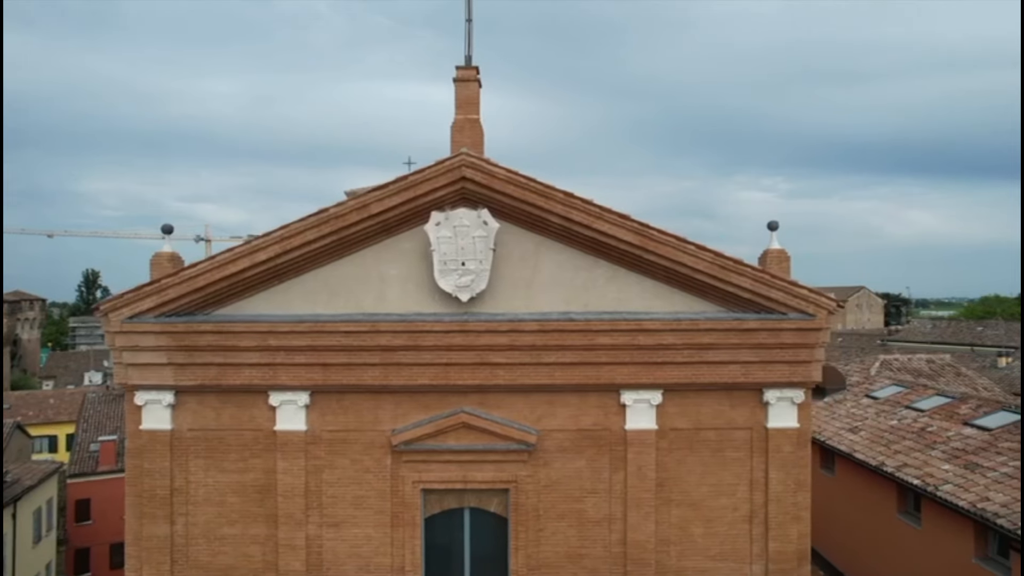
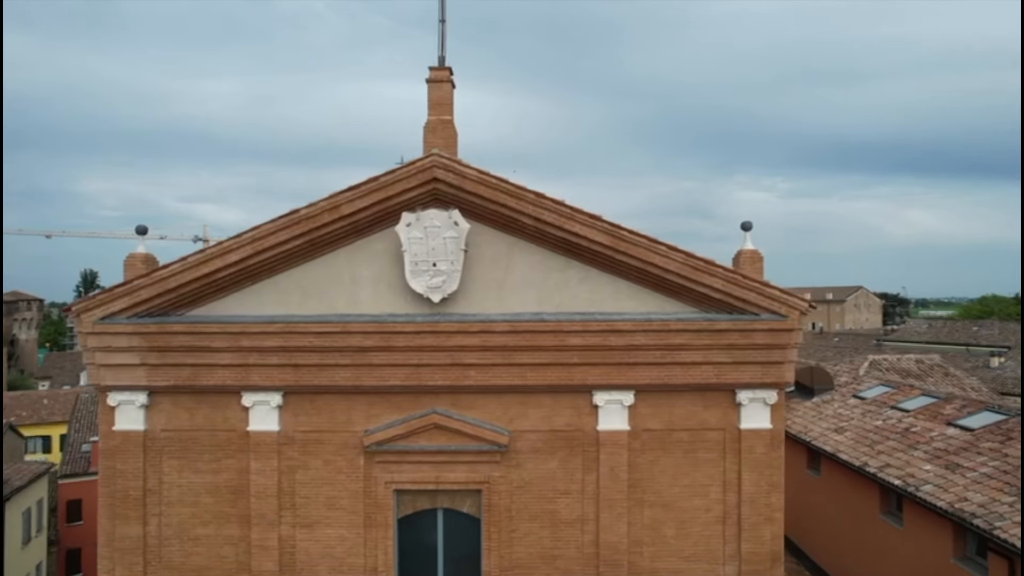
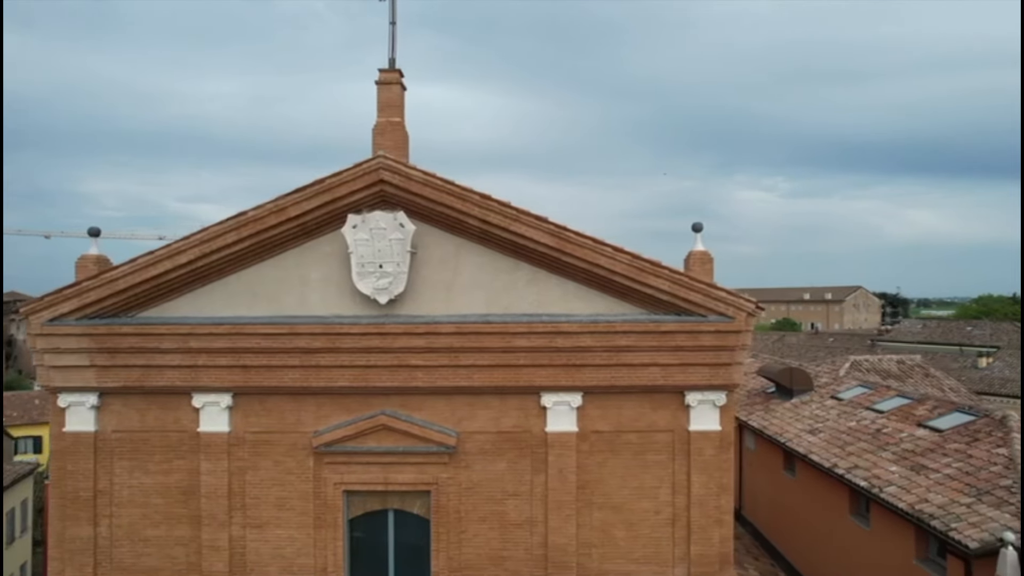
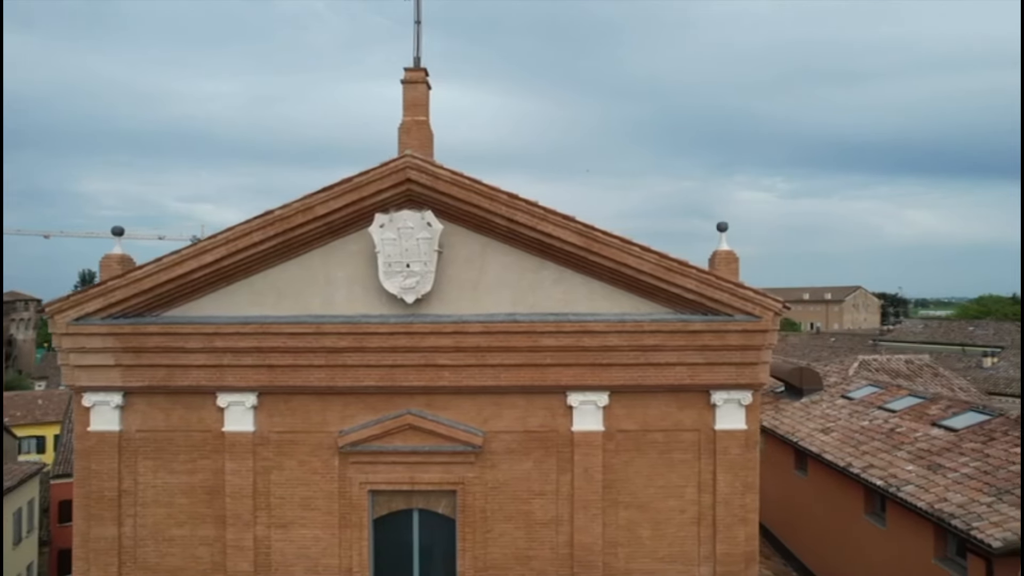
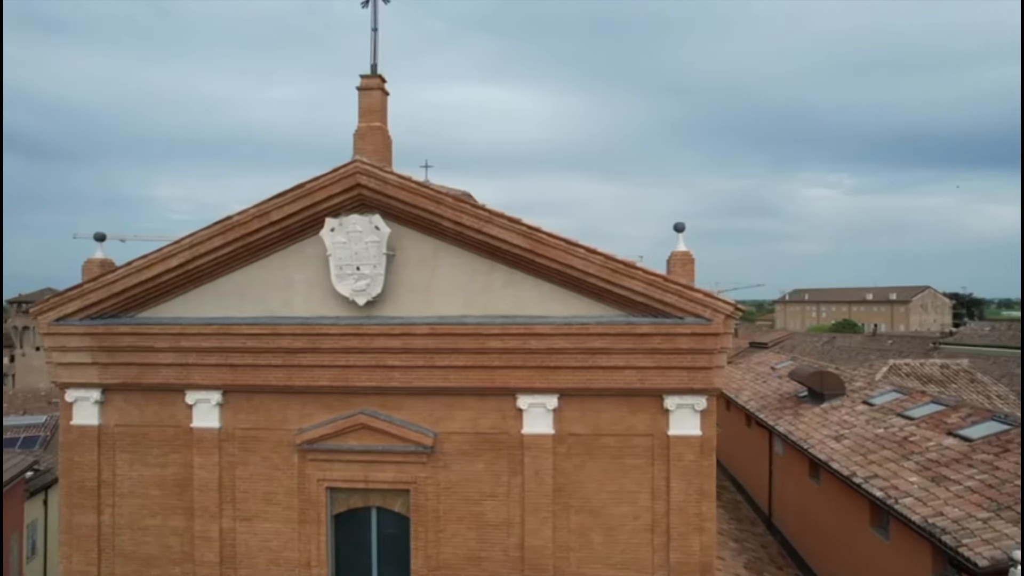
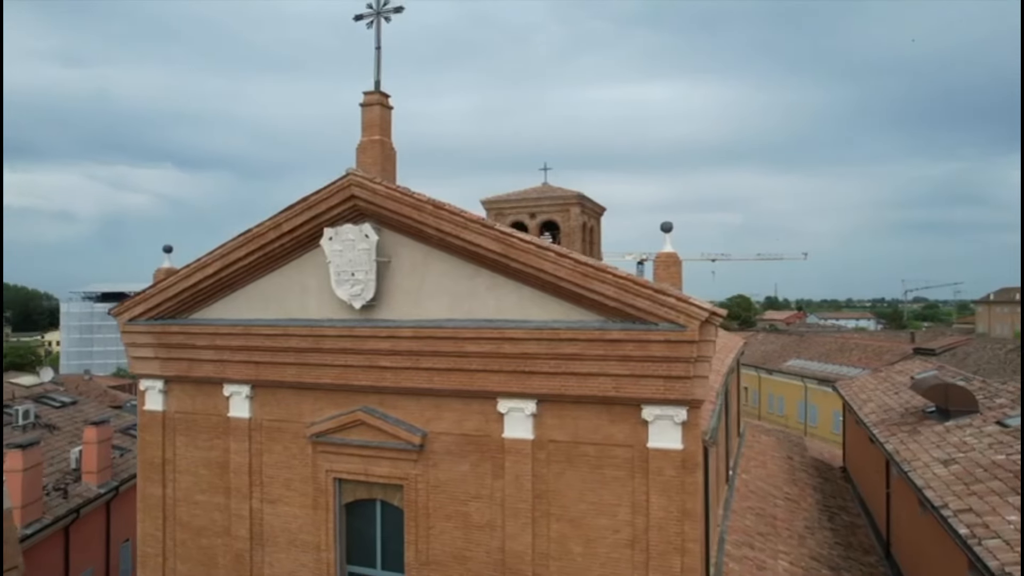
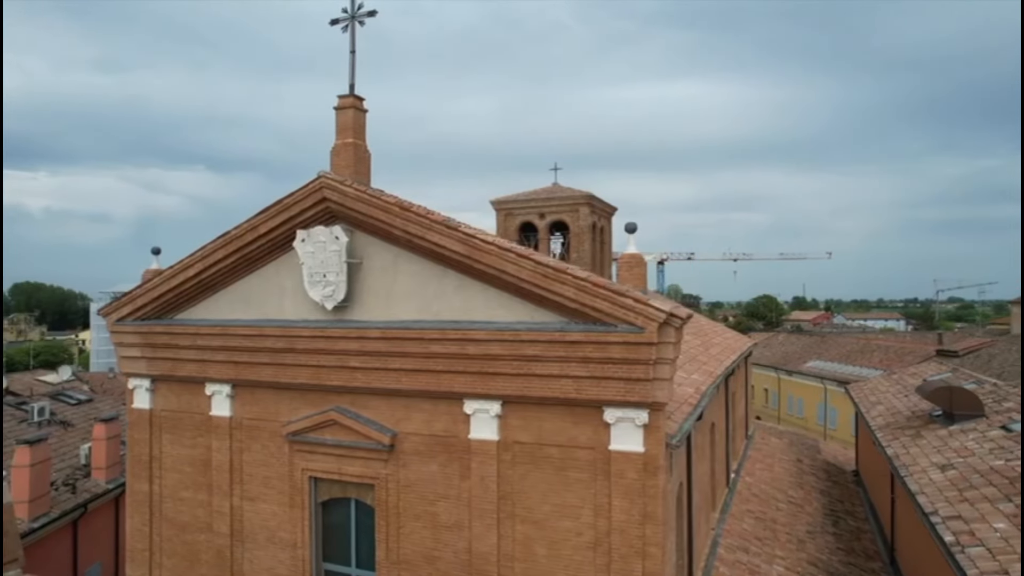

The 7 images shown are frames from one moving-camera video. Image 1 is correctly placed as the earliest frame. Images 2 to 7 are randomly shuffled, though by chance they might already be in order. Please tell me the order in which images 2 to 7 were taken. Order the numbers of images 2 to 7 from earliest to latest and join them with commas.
2, 4, 3, 5, 6, 7
